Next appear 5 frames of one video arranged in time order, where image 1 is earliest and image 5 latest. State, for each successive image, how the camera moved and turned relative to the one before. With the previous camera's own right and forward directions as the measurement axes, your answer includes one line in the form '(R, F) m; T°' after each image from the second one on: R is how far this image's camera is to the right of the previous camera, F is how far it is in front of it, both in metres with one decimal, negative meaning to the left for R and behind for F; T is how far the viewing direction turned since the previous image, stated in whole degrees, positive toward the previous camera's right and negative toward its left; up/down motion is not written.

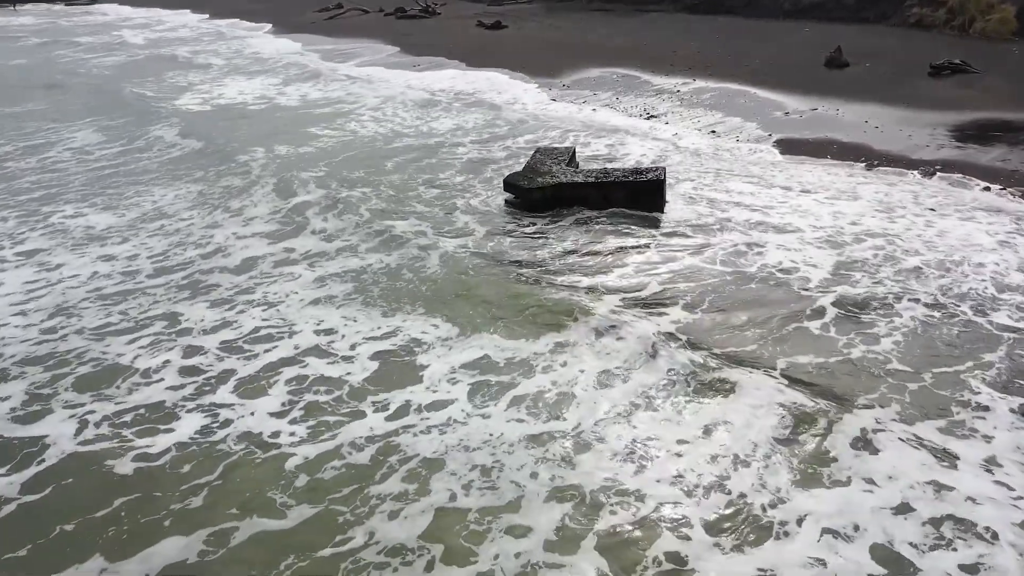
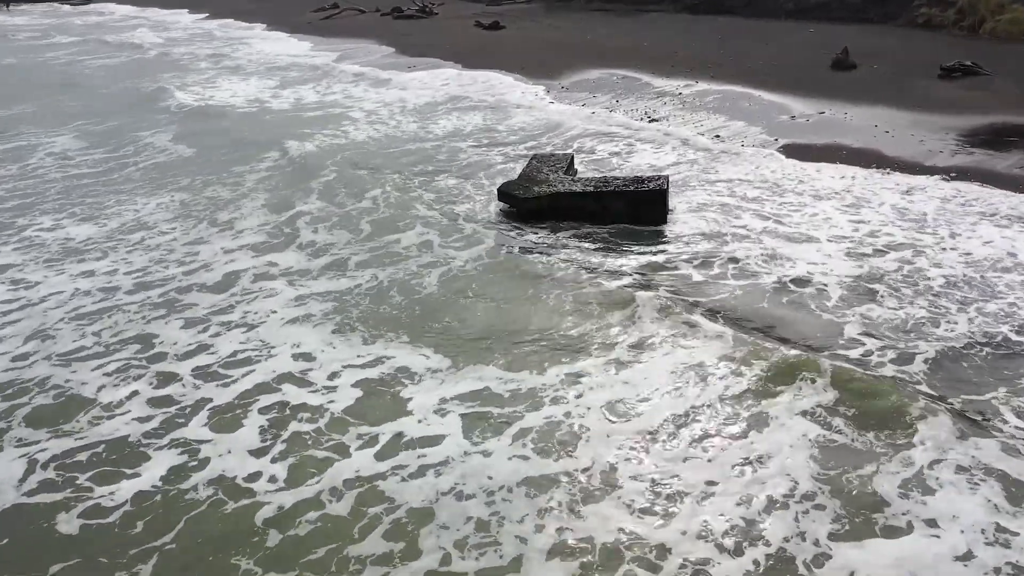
(0.0, +0.3) m; 0°
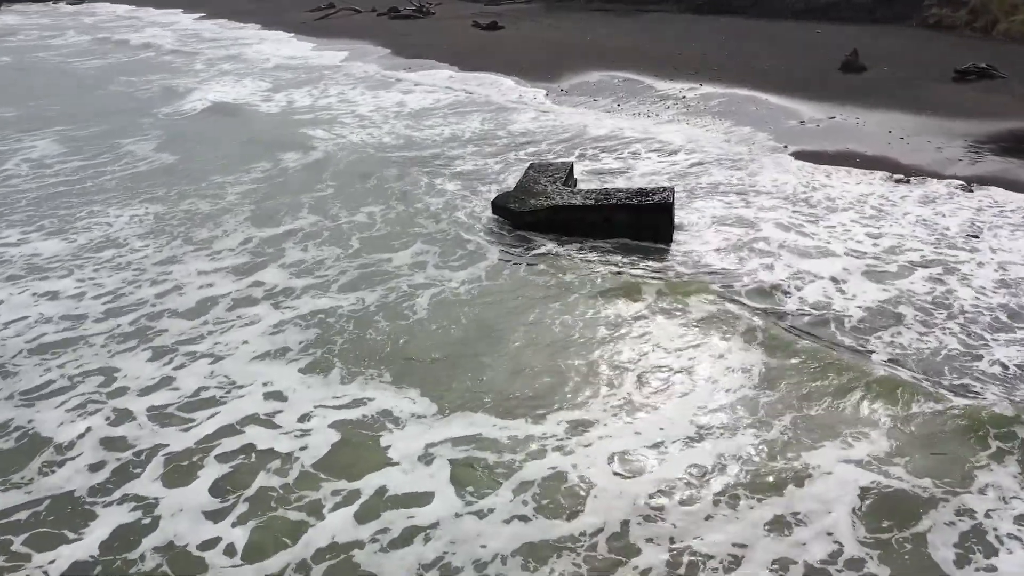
(0.0, +0.4) m; 0°
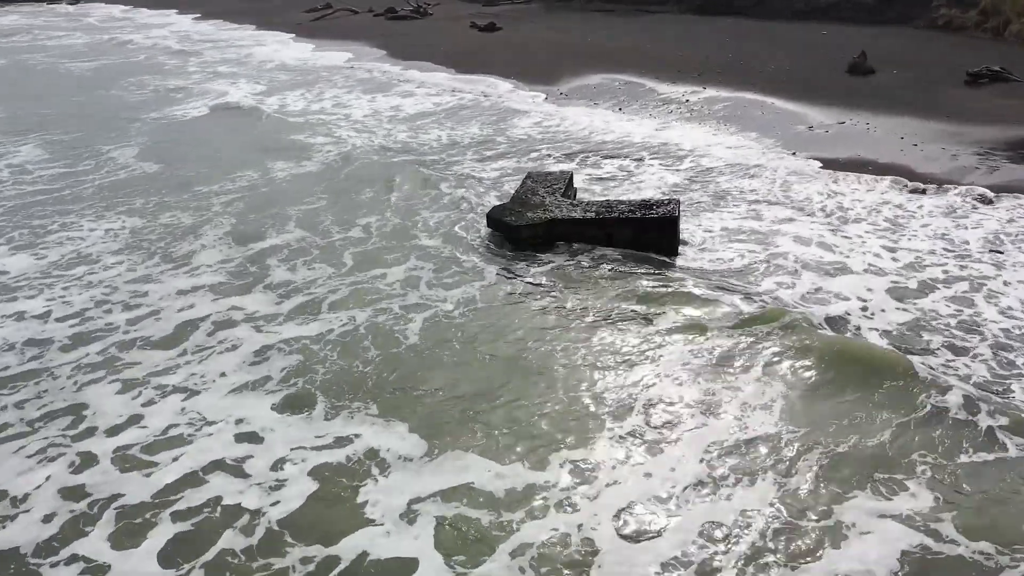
(0.0, +0.4) m; 0°
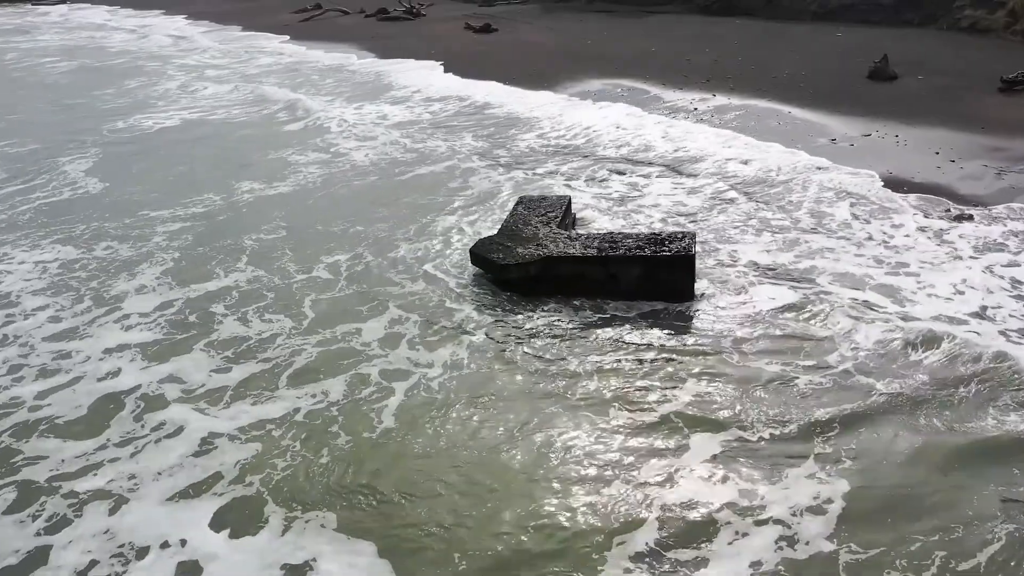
(0.0, +0.9) m; 0°
